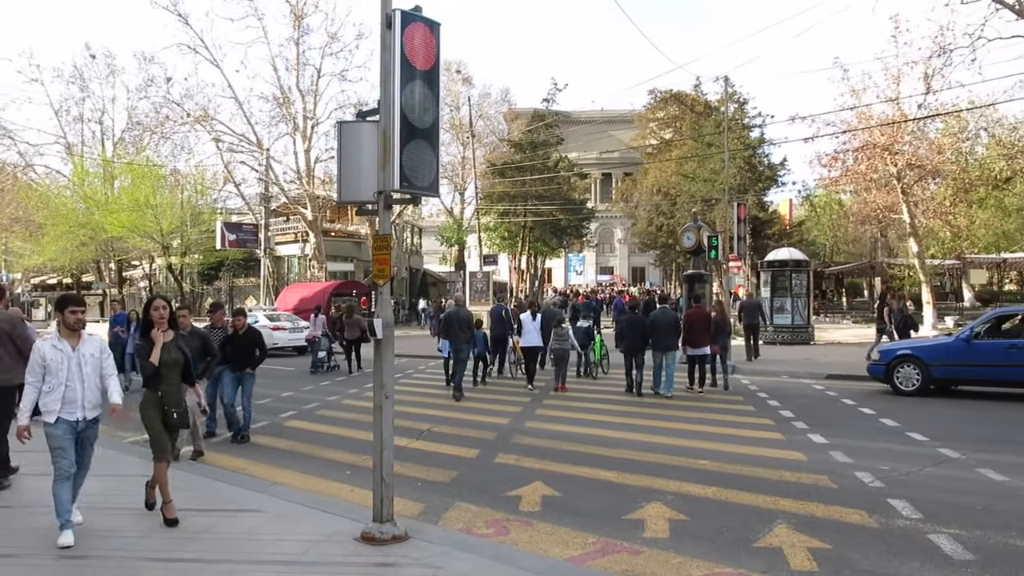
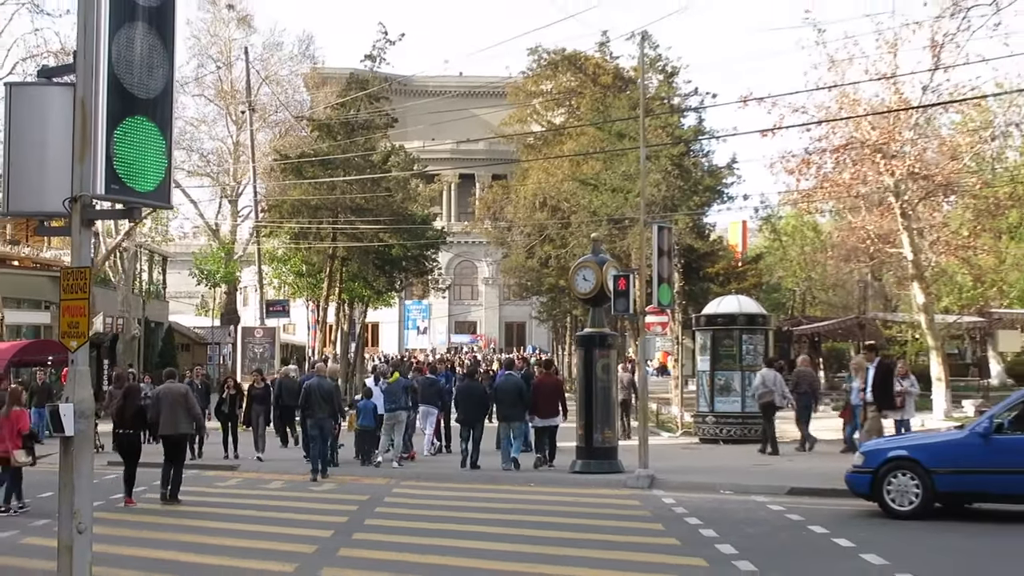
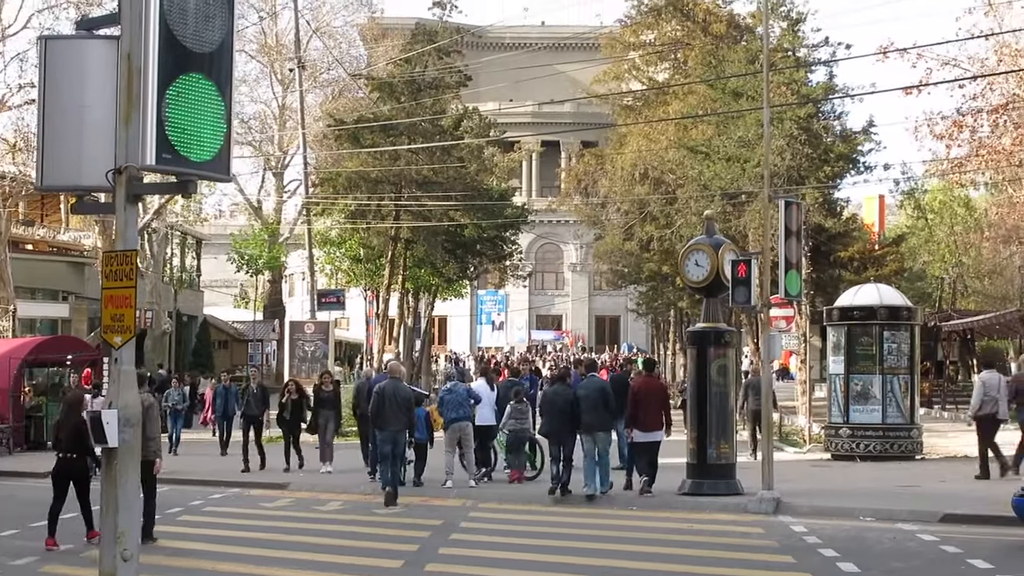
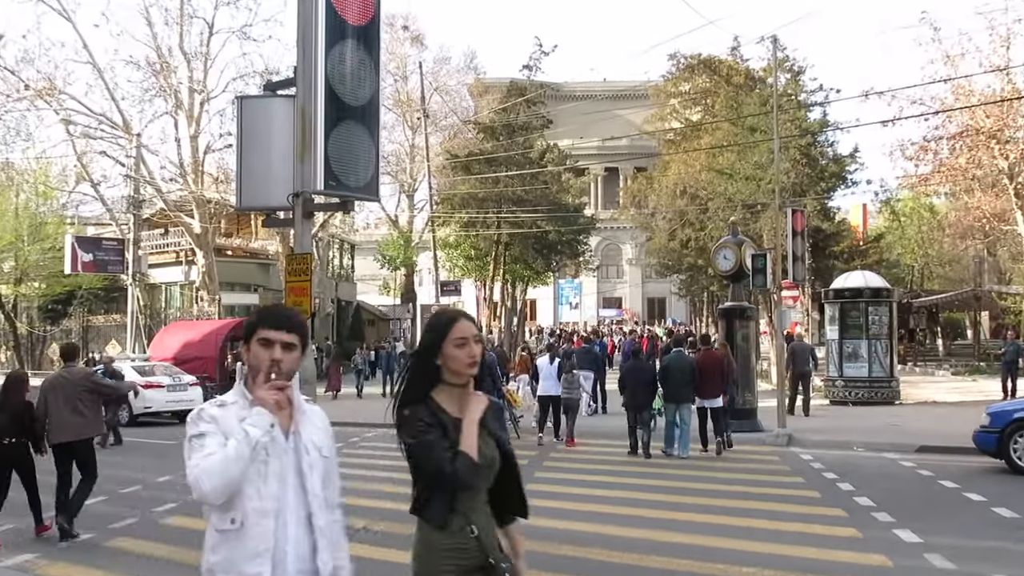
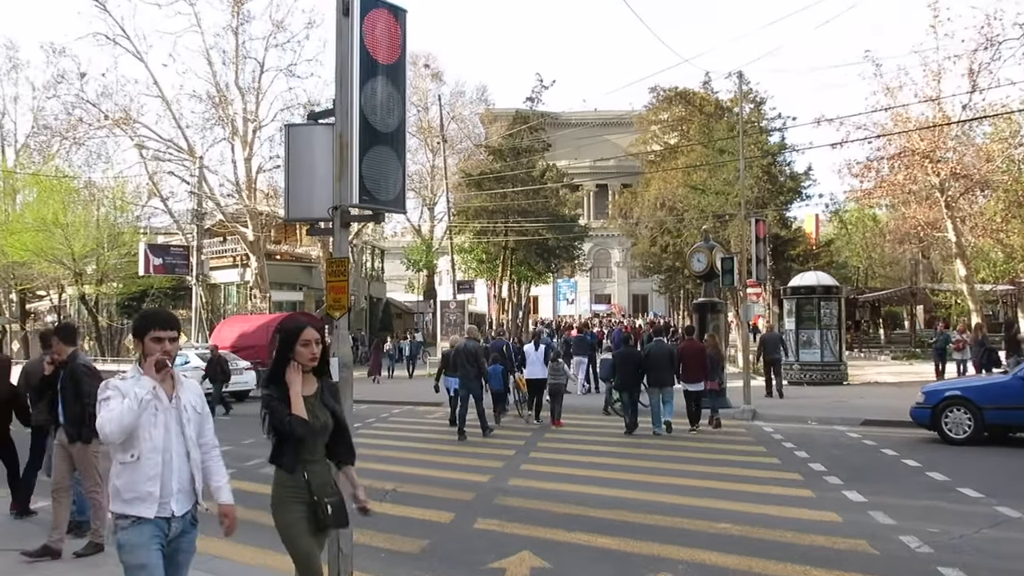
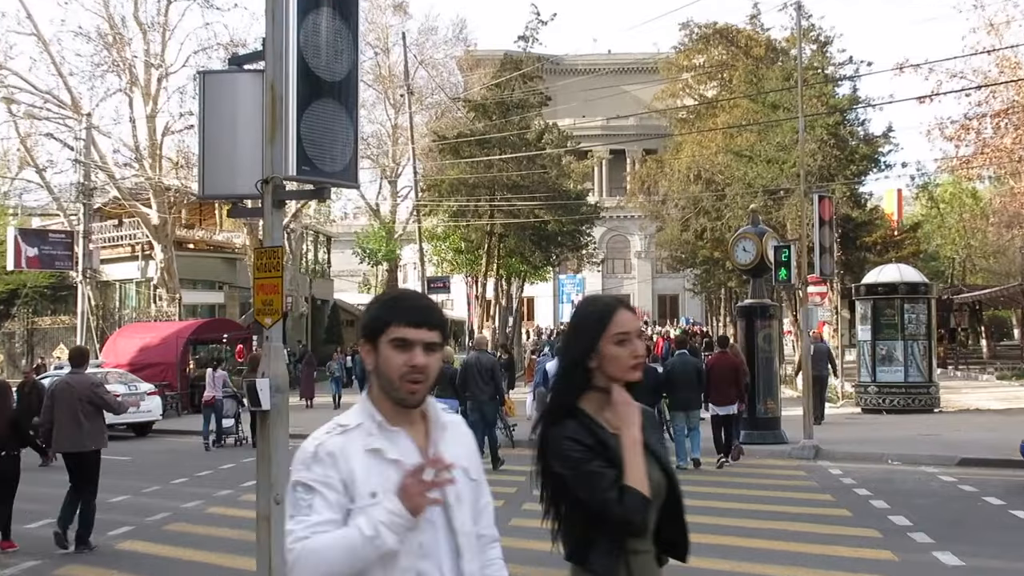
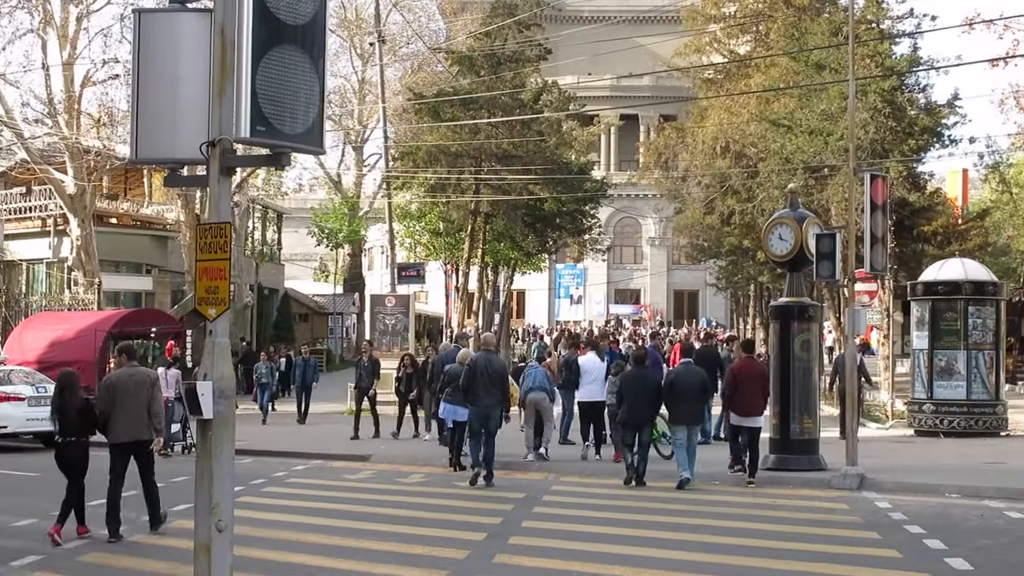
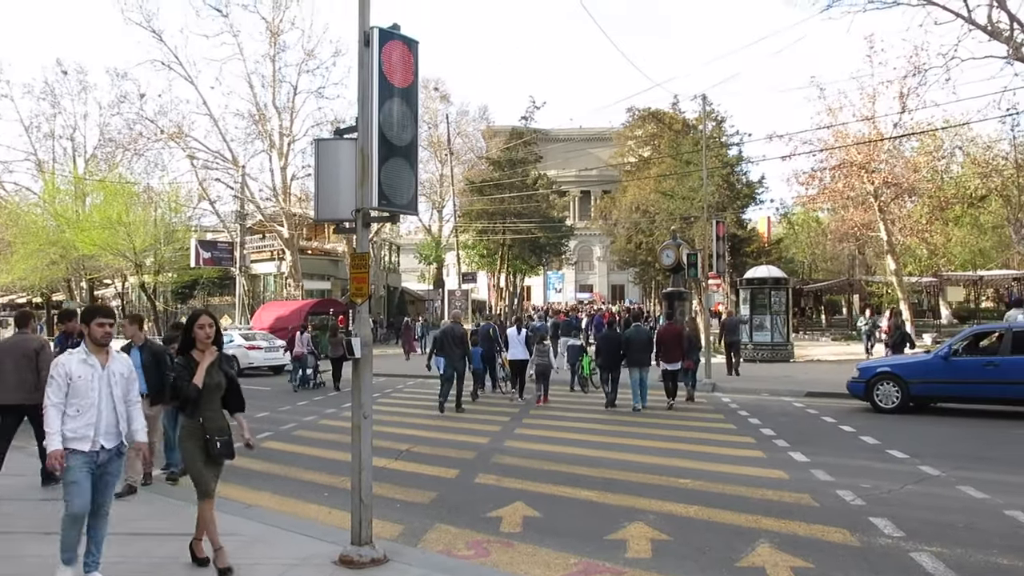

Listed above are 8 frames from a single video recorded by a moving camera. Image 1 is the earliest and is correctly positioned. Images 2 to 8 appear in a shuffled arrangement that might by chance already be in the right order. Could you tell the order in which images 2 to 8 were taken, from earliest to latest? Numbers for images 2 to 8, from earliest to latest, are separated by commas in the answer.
8, 5, 4, 6, 7, 3, 2
